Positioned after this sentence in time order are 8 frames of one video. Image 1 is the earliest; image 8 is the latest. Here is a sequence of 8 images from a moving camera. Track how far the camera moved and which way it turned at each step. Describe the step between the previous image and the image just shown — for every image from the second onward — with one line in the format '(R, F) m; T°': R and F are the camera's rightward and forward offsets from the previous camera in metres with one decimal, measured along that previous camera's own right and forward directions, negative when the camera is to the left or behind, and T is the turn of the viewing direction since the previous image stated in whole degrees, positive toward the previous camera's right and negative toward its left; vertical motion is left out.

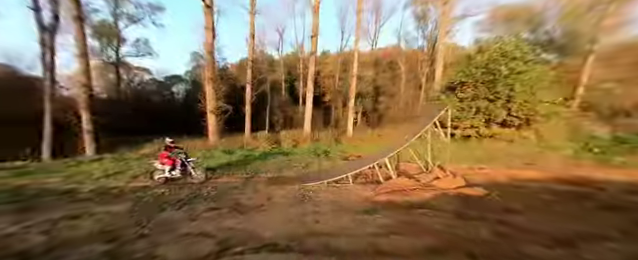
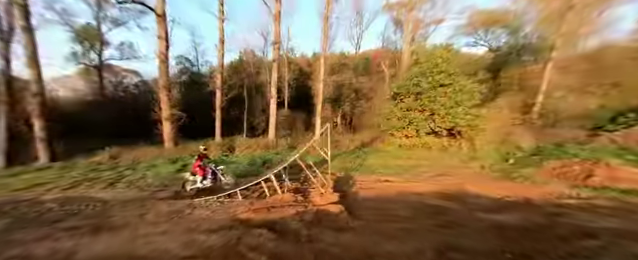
(+2.1, -0.2) m; 0°
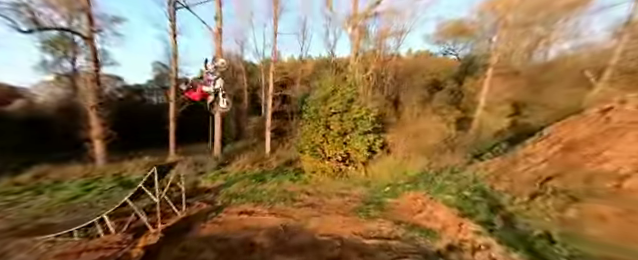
(+3.3, -0.3) m; +1°
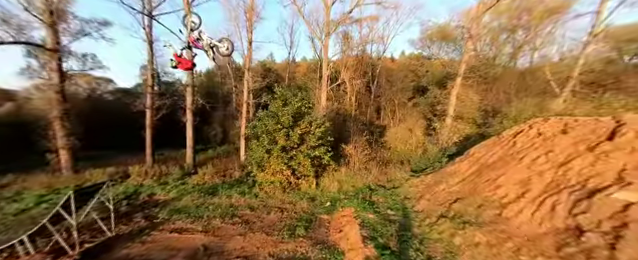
(+1.7, -0.1) m; 0°
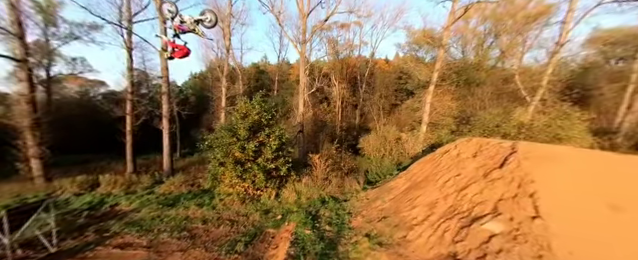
(+1.5, -0.1) m; 0°
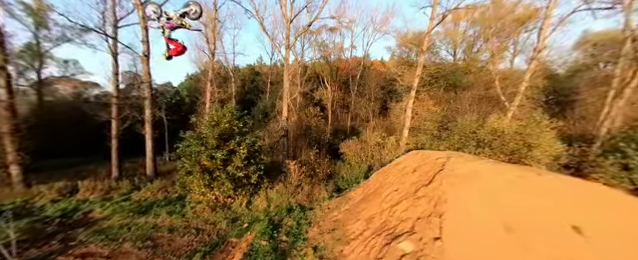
(+1.0, -0.1) m; 0°
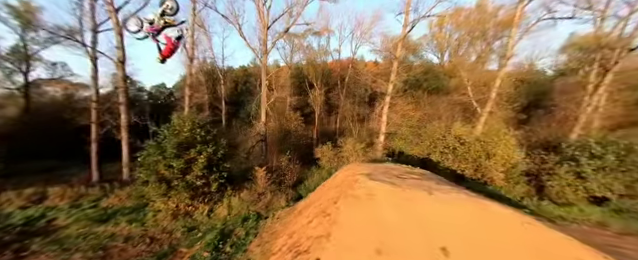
(+1.4, -0.1) m; 0°
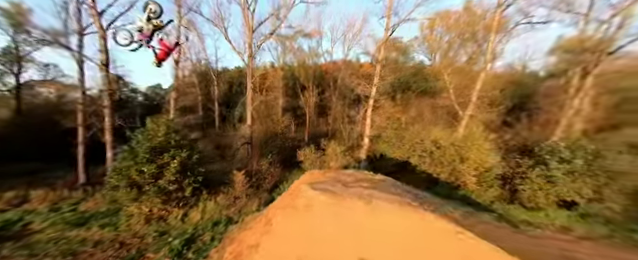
(+0.9, -0.1) m; 0°
